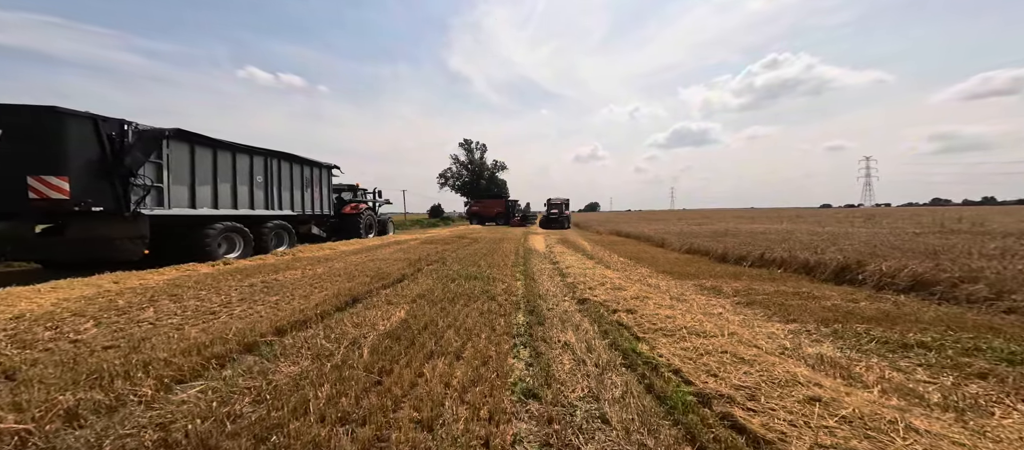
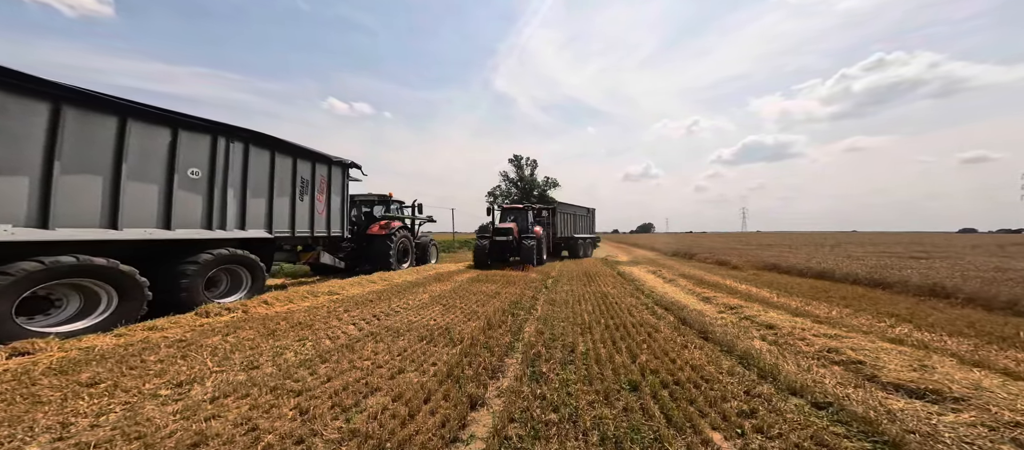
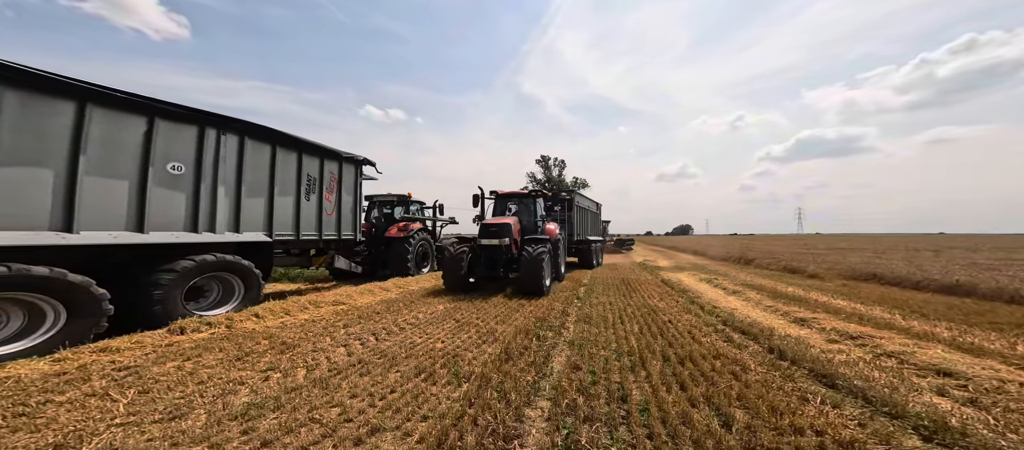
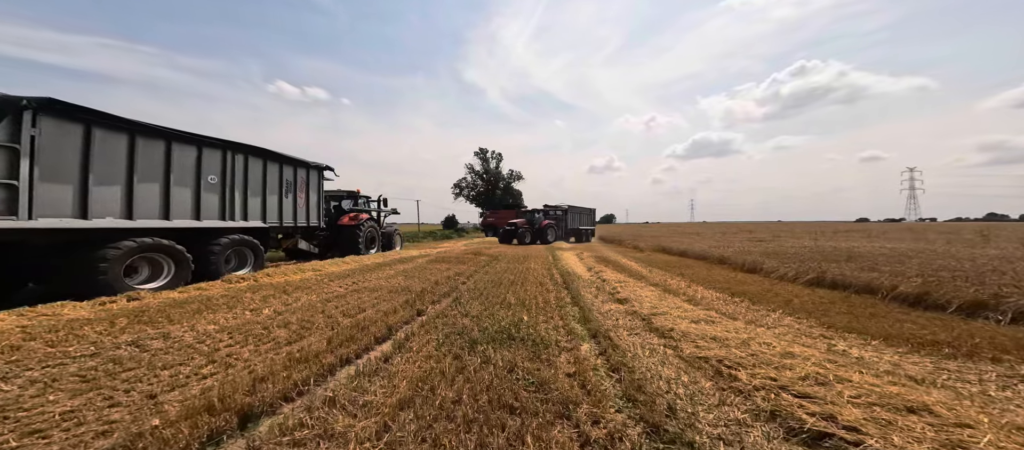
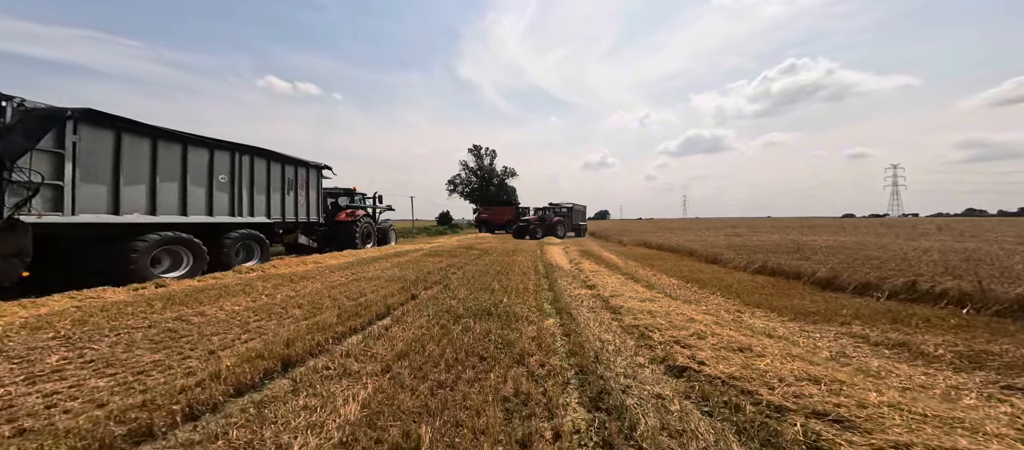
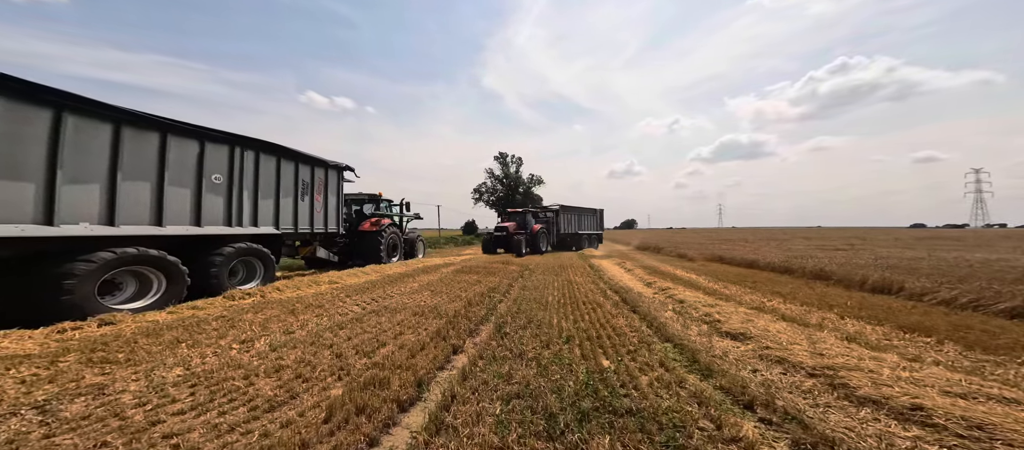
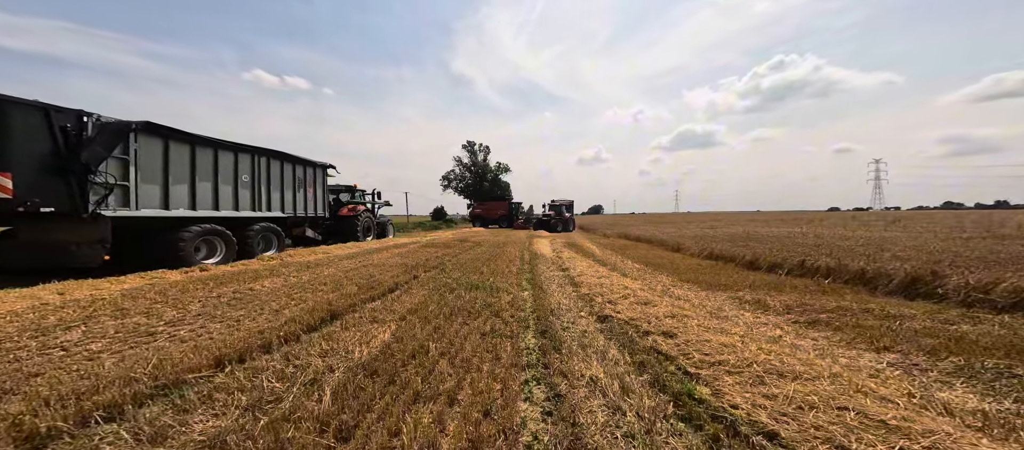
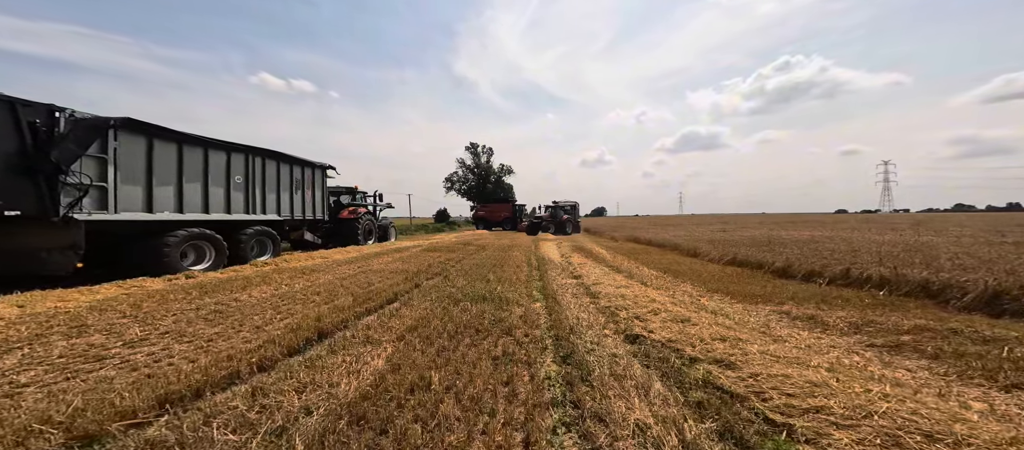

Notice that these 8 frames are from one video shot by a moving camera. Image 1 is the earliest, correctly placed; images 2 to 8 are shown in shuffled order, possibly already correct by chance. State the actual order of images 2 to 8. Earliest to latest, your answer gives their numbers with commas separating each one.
7, 8, 5, 4, 6, 2, 3
